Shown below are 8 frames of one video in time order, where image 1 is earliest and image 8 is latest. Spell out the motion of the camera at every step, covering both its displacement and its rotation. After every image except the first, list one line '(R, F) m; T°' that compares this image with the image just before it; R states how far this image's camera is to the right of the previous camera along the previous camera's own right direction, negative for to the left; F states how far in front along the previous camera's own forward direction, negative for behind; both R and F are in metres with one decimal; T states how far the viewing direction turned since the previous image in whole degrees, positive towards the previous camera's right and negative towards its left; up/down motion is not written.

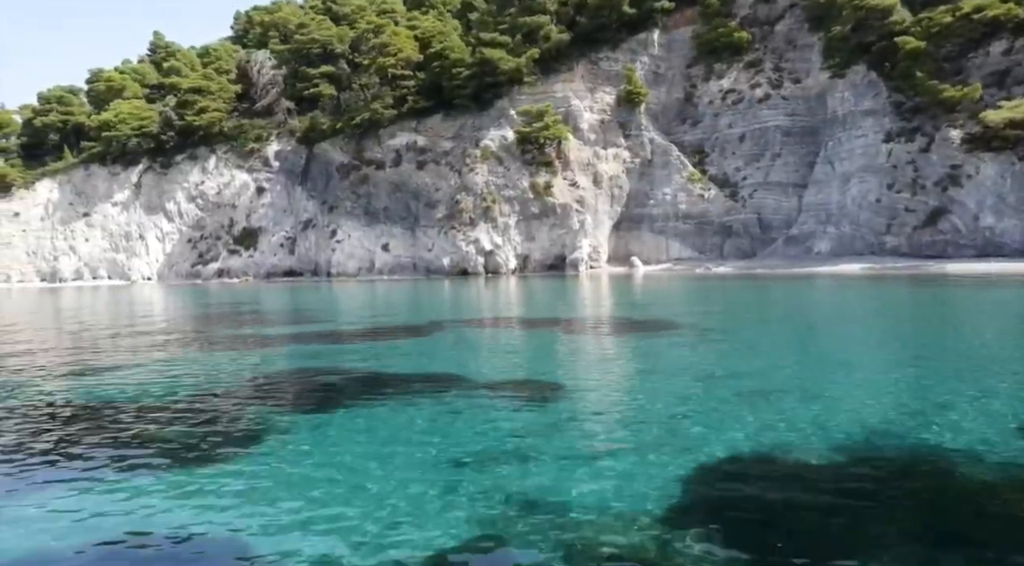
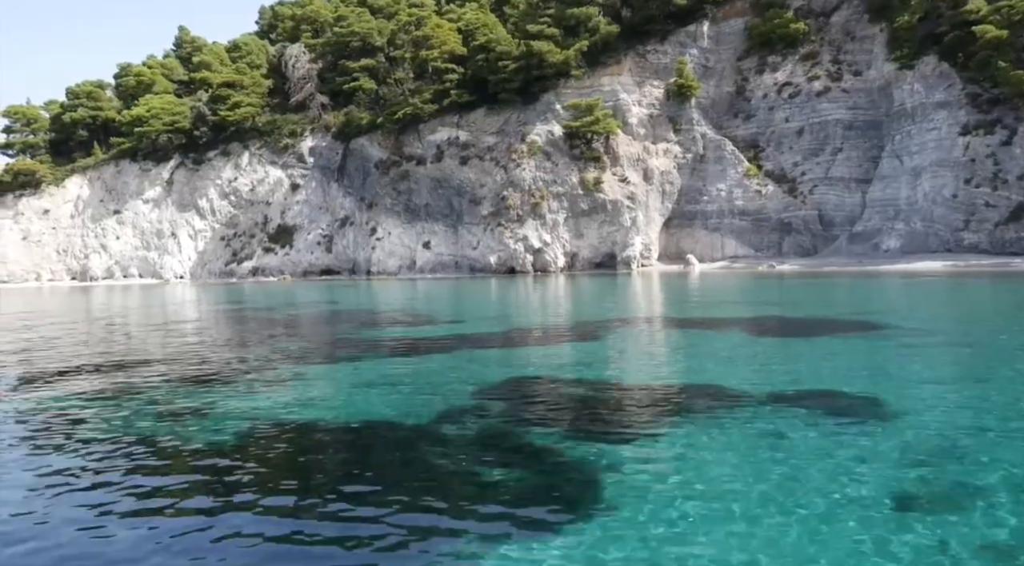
(-2.4, +1.1) m; 0°
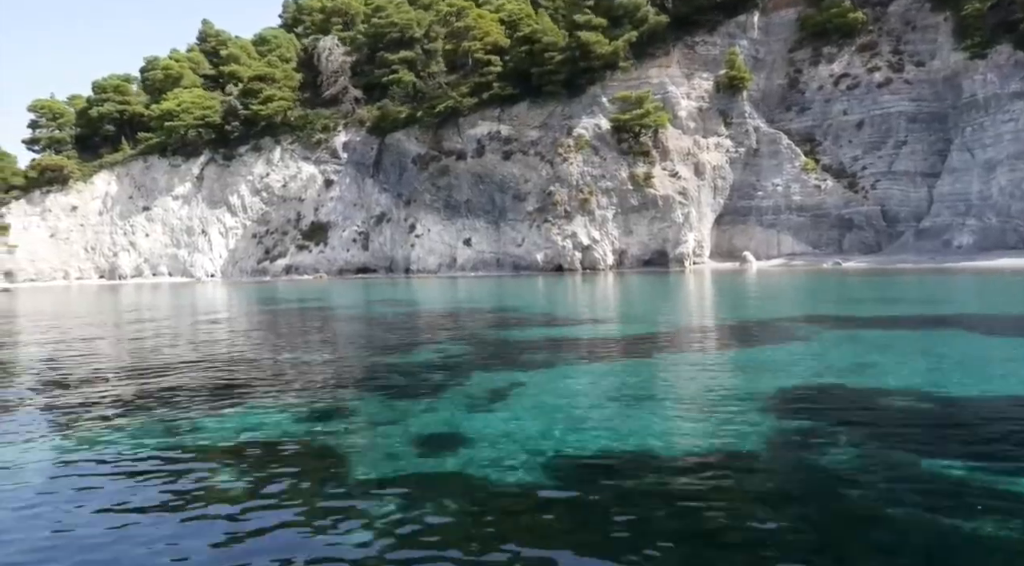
(-2.3, +1.2) m; 0°
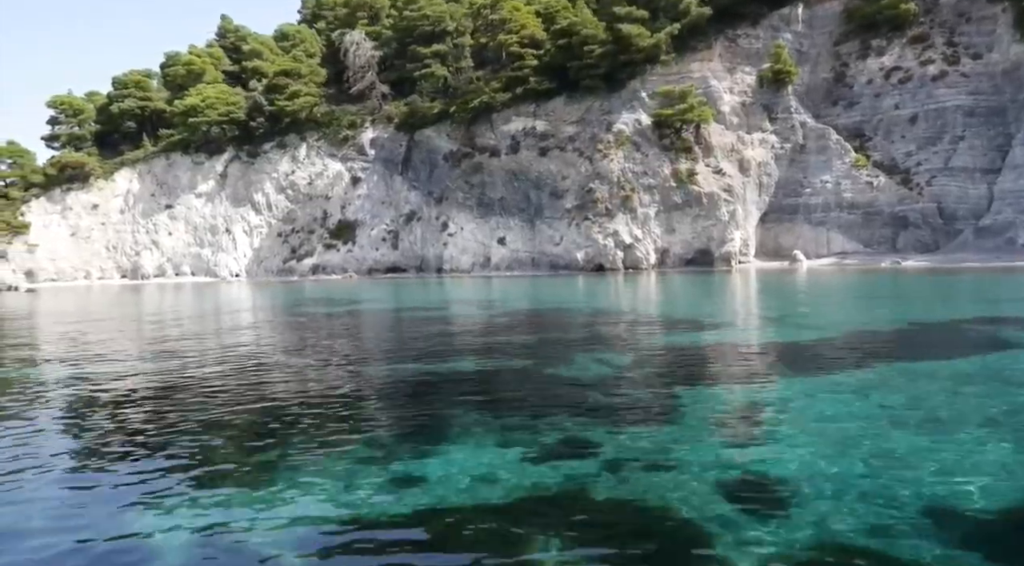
(-1.8, +1.2) m; 0°
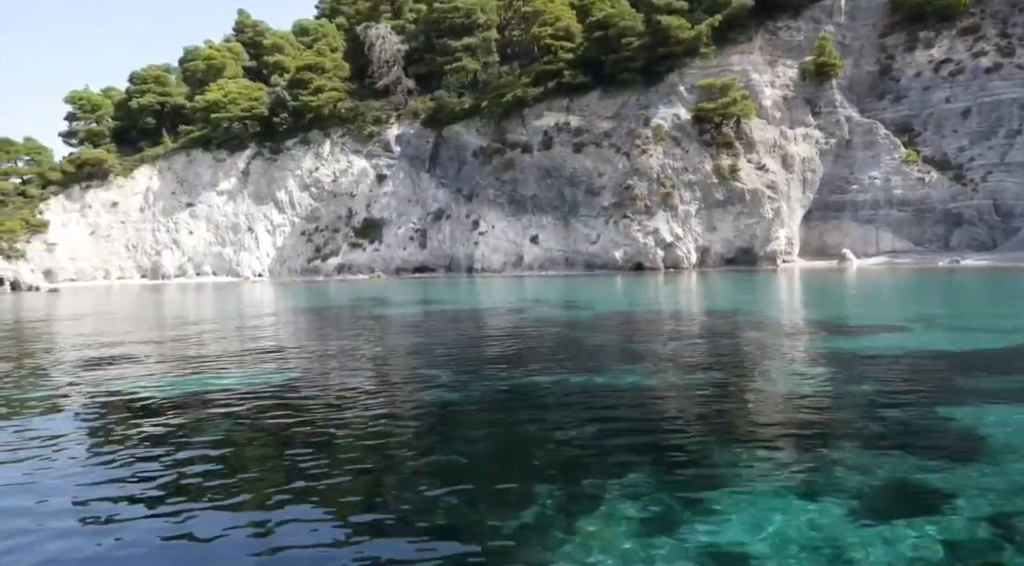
(-1.6, +1.1) m; 0°
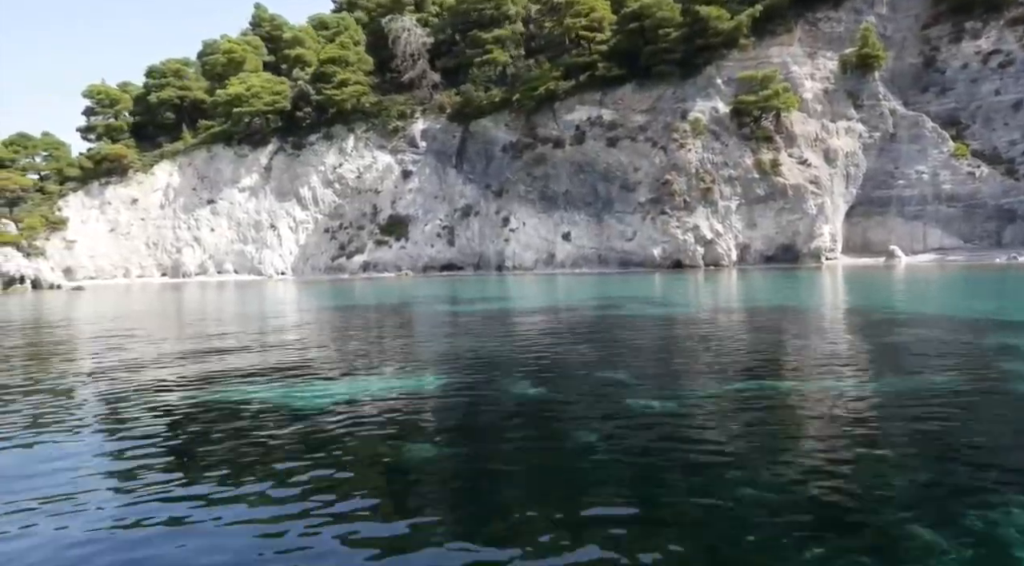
(-1.5, +1.0) m; 0°
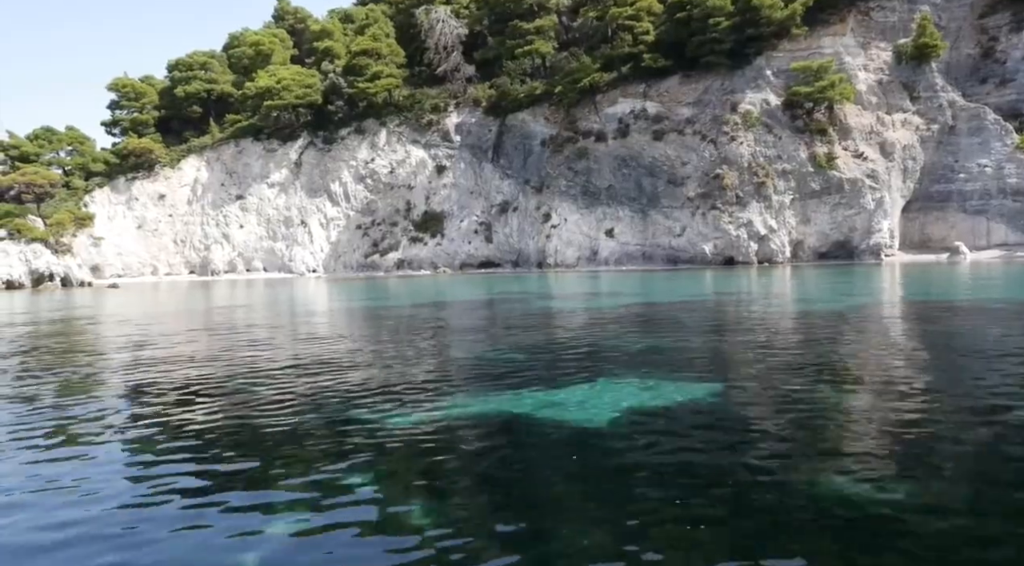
(-2.0, +1.1) m; 0°
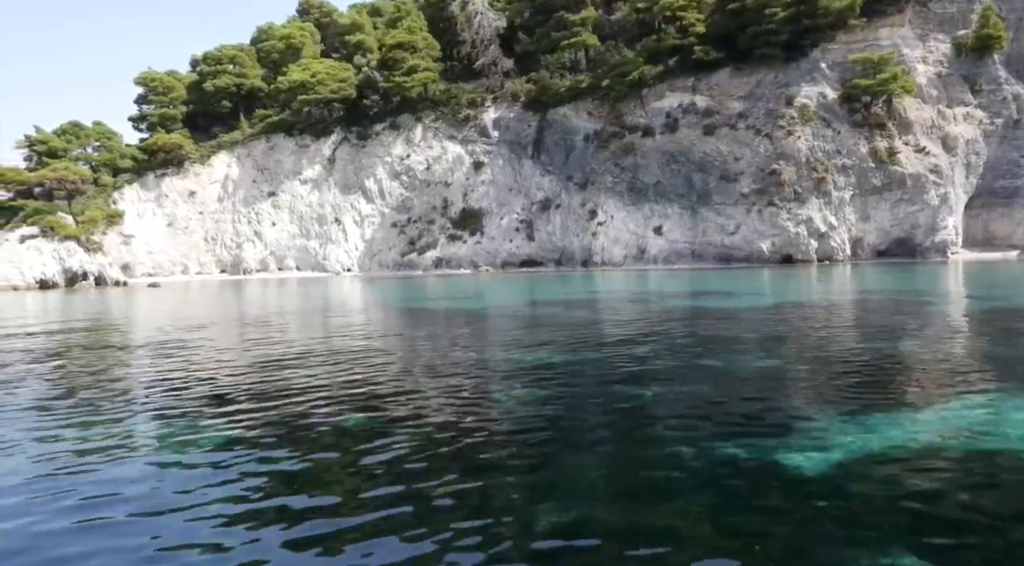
(-2.2, +1.1) m; 0°
